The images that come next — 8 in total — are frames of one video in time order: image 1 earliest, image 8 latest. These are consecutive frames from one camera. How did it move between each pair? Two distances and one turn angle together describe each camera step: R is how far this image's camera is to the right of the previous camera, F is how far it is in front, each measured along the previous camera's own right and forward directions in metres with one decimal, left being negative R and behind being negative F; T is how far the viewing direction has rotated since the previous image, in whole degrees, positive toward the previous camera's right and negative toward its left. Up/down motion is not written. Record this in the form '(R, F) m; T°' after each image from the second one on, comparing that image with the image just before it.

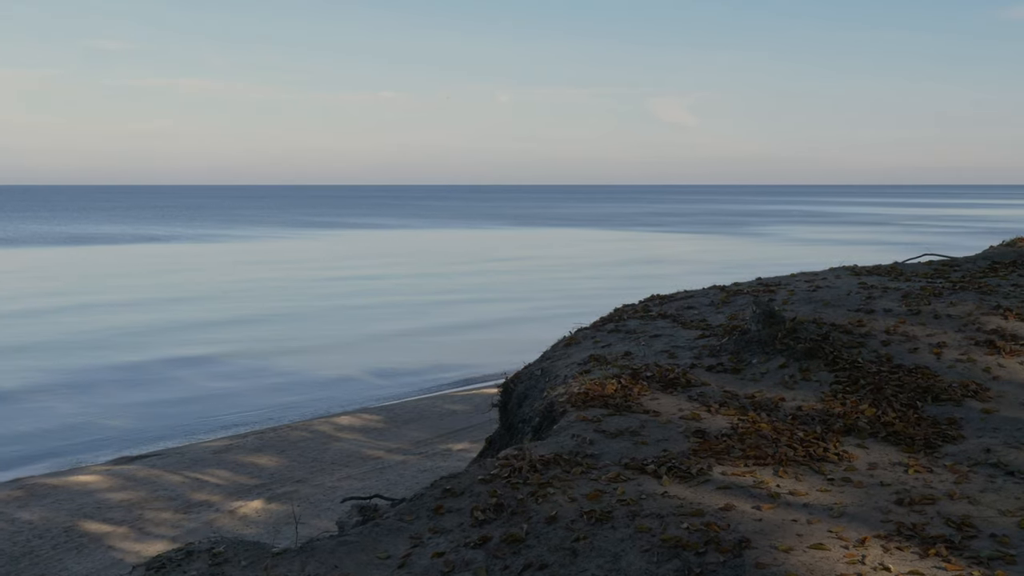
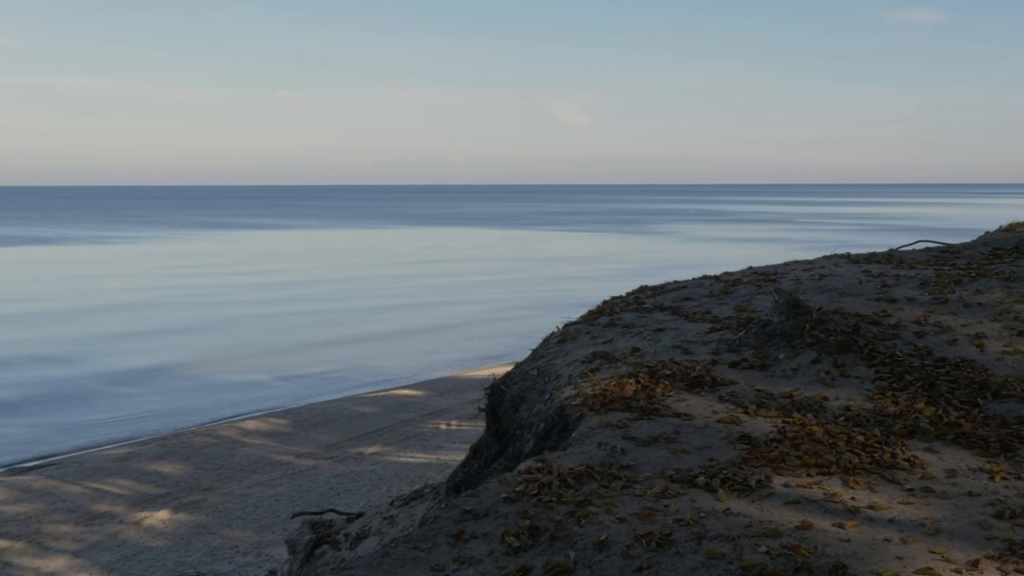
(-0.9, +1.5) m; +4°
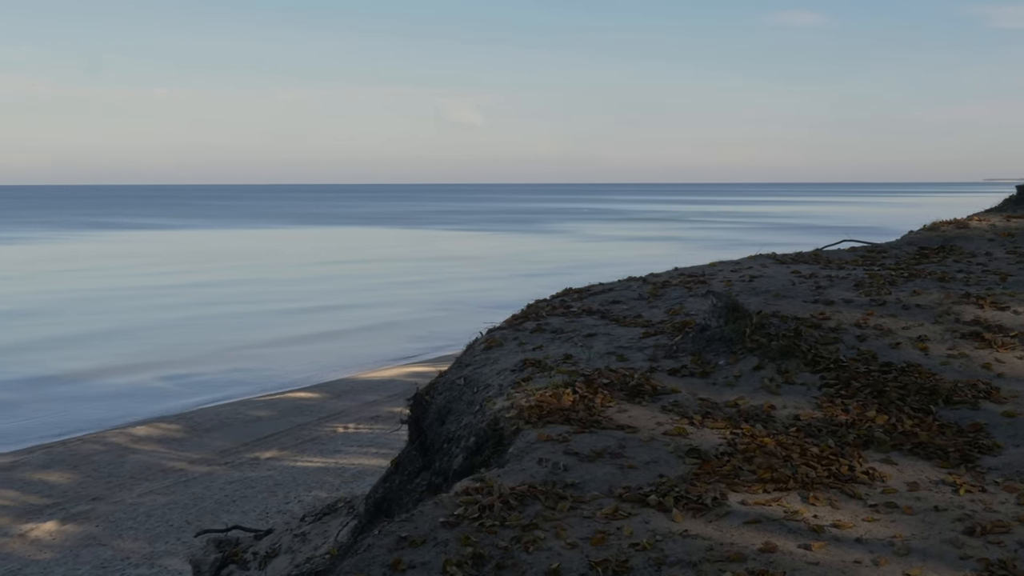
(-0.3, +0.7) m; +5°
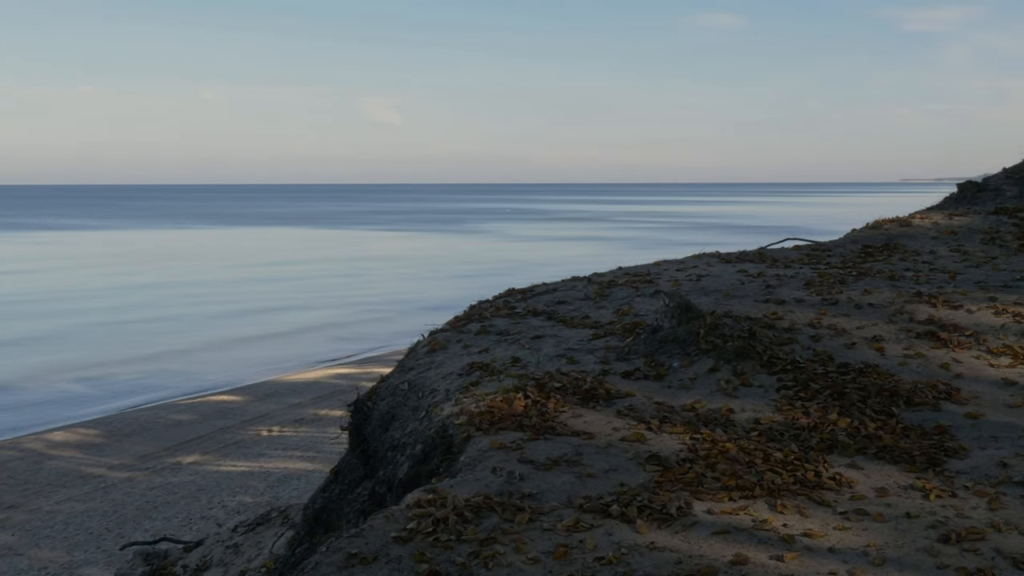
(-0.2, +0.4) m; +3°
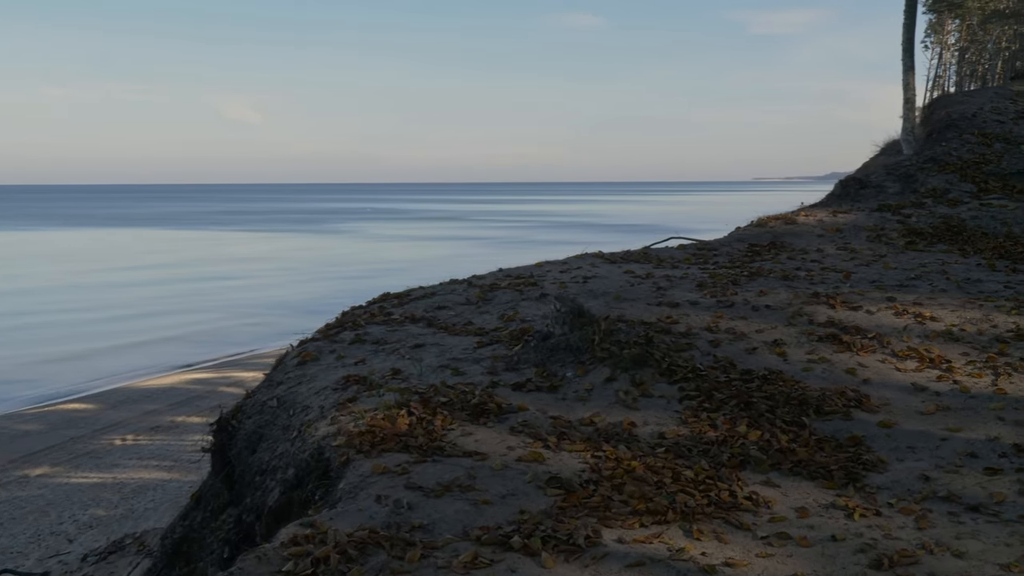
(-0.1, +0.8) m; +6°
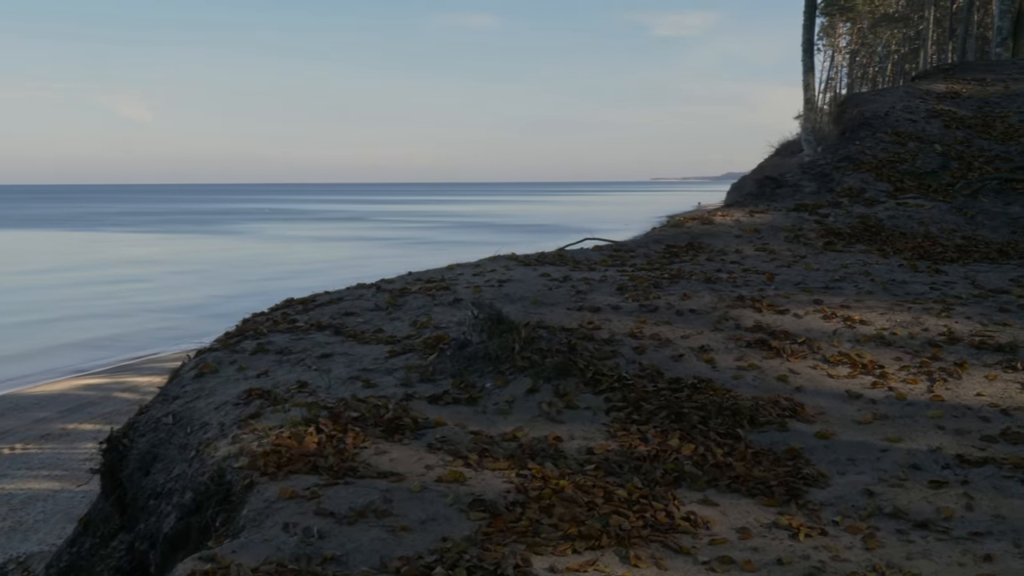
(-0.1, +0.6) m; +4°
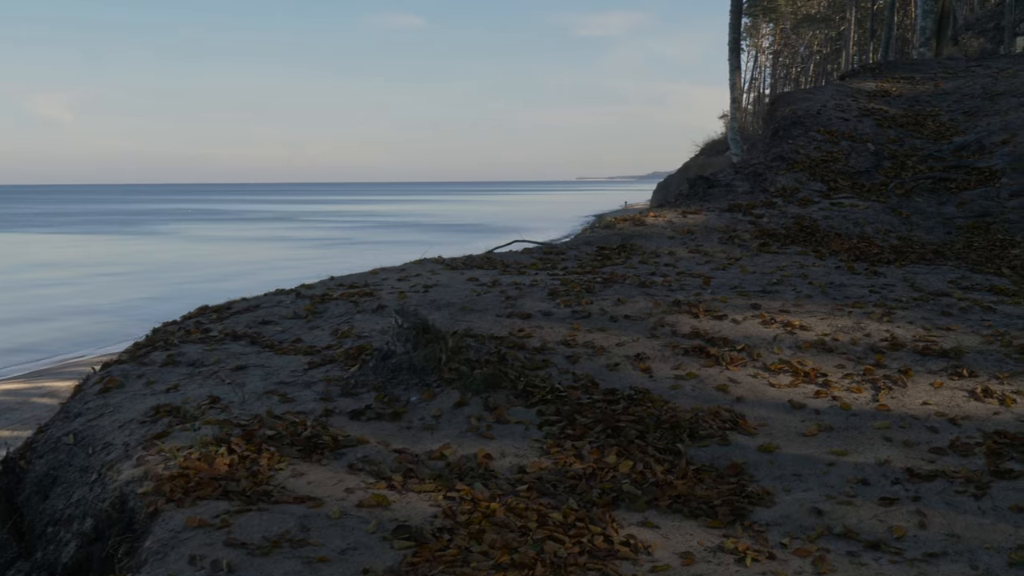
(0.0, +0.5) m; +3°
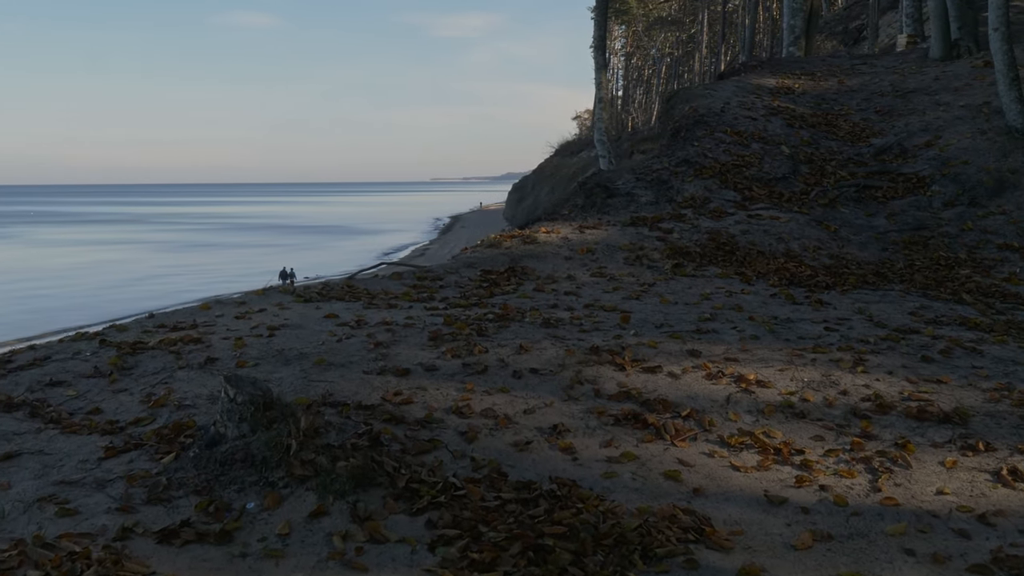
(-0.1, +2.4) m; +6°
